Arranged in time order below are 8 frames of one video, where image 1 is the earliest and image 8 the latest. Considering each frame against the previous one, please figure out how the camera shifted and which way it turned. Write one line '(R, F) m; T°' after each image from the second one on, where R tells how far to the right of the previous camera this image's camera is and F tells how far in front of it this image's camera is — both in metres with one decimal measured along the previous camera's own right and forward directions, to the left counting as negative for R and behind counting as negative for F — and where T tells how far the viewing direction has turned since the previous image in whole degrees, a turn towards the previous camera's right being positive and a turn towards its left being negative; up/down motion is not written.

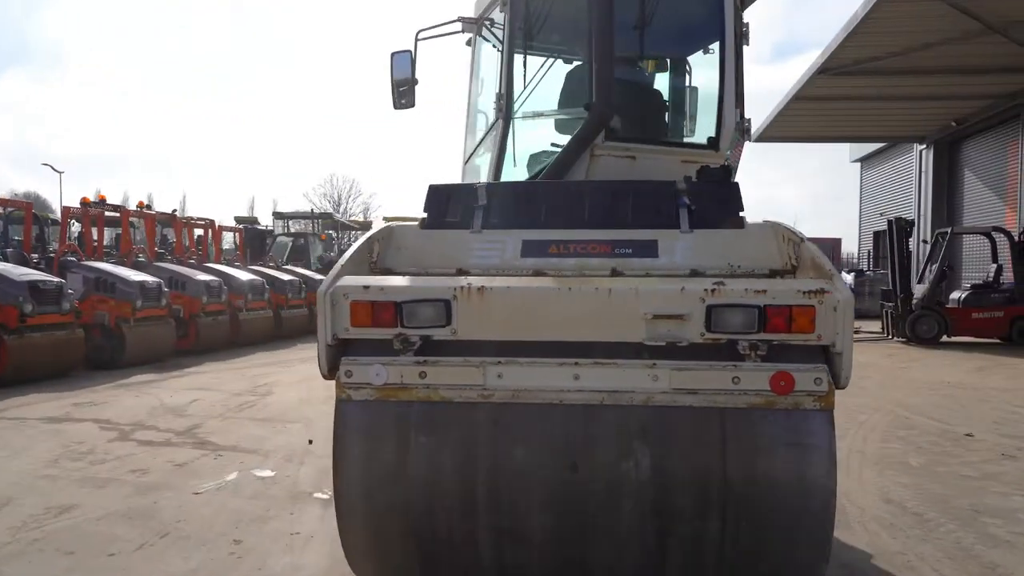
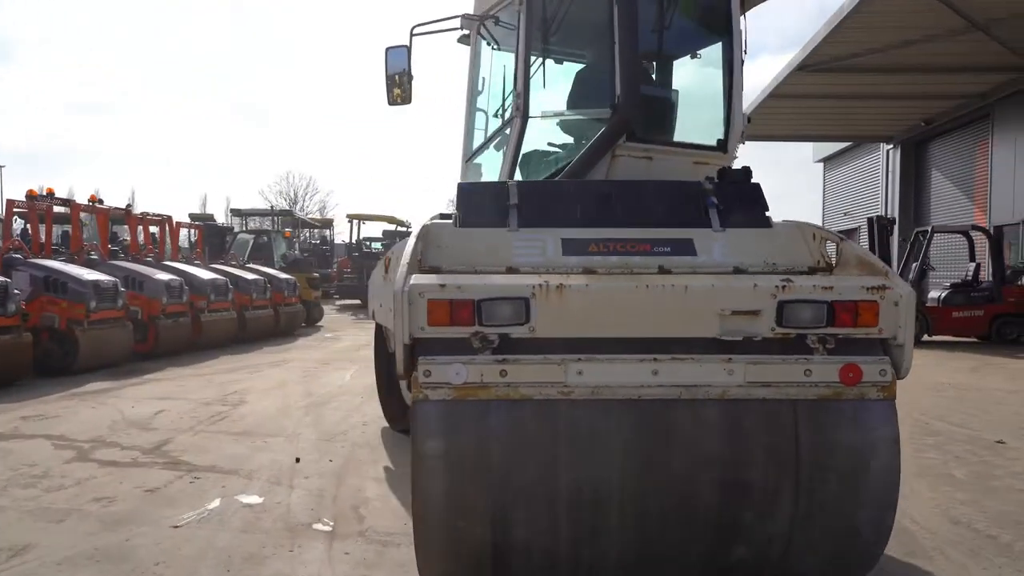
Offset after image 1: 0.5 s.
(-0.3, +0.4) m; +3°
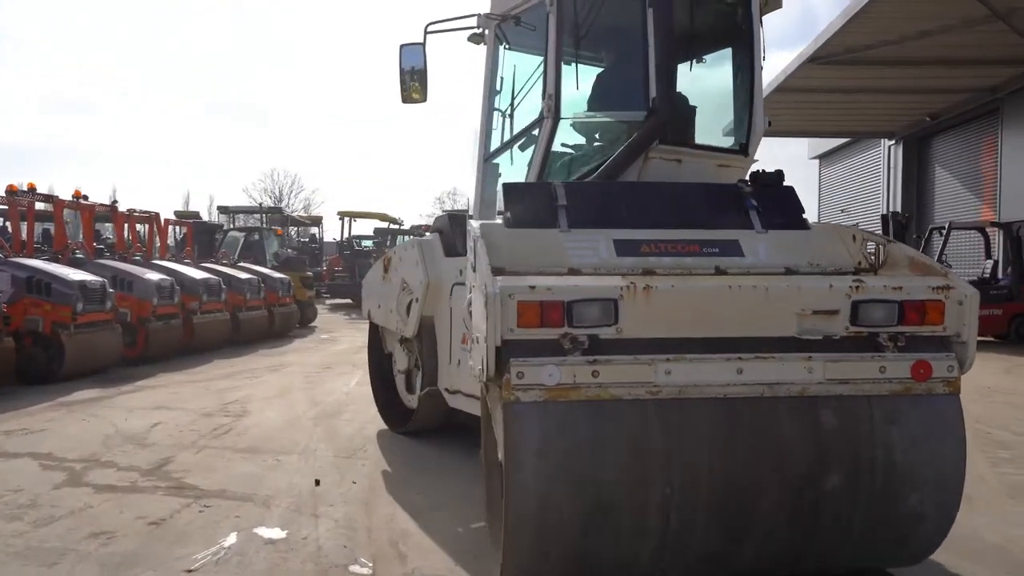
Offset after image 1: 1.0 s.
(-0.3, +0.4) m; +1°
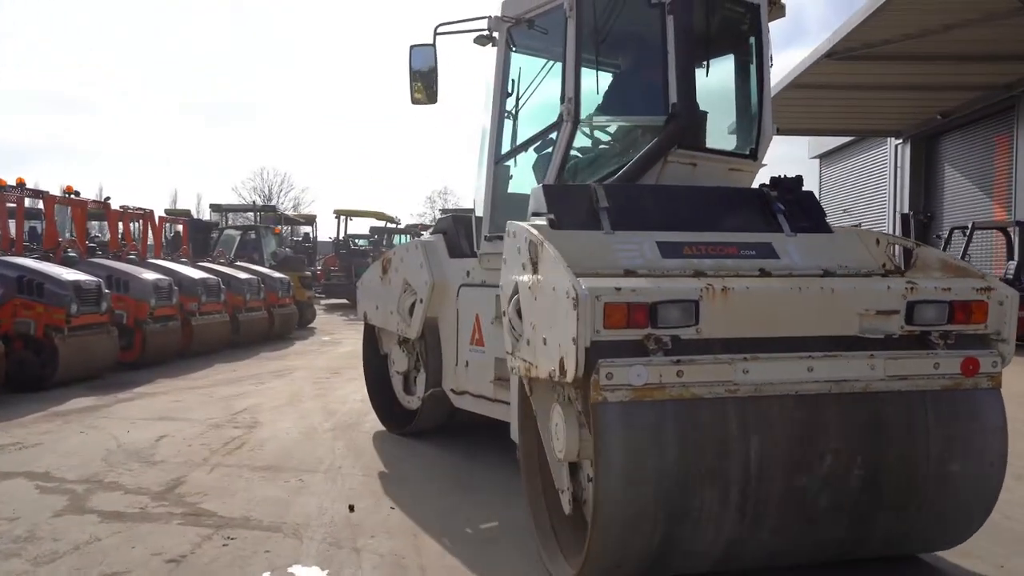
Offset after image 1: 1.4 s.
(-0.3, +0.4) m; +1°
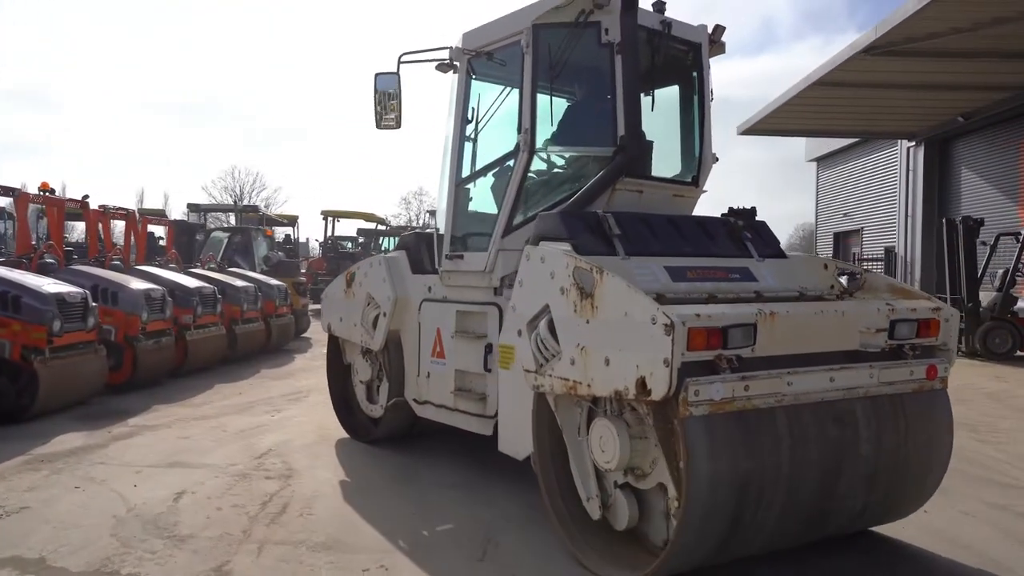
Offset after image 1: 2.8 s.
(-0.6, +0.8) m; +2°
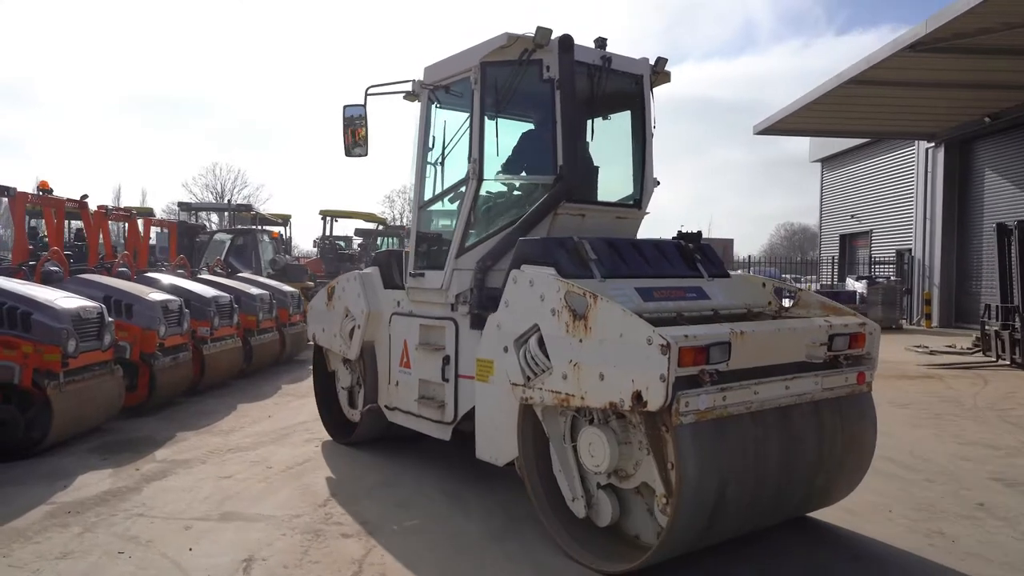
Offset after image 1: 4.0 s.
(-0.6, +0.6) m; +1°
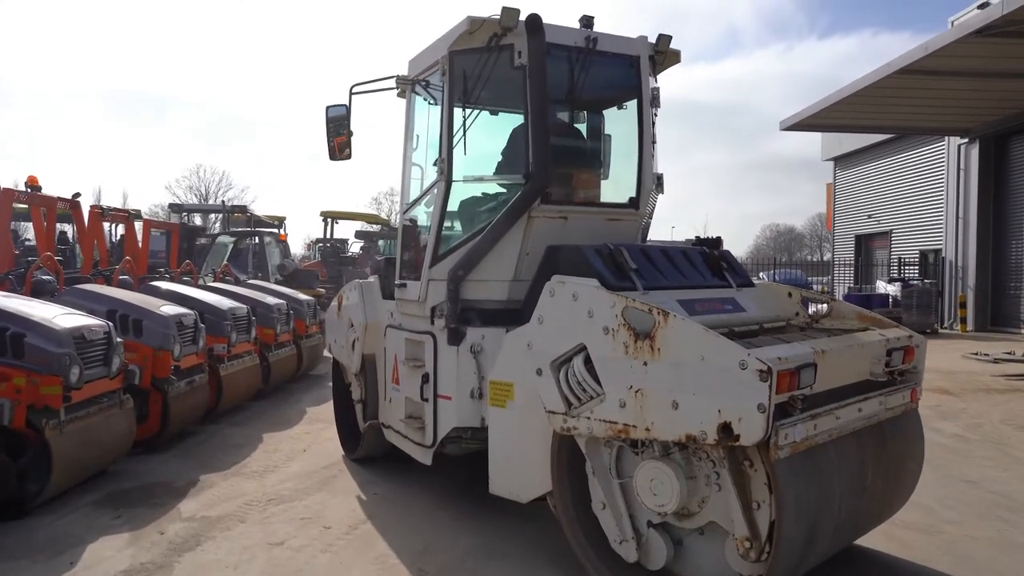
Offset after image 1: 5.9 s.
(-0.6, +0.9) m; +1°
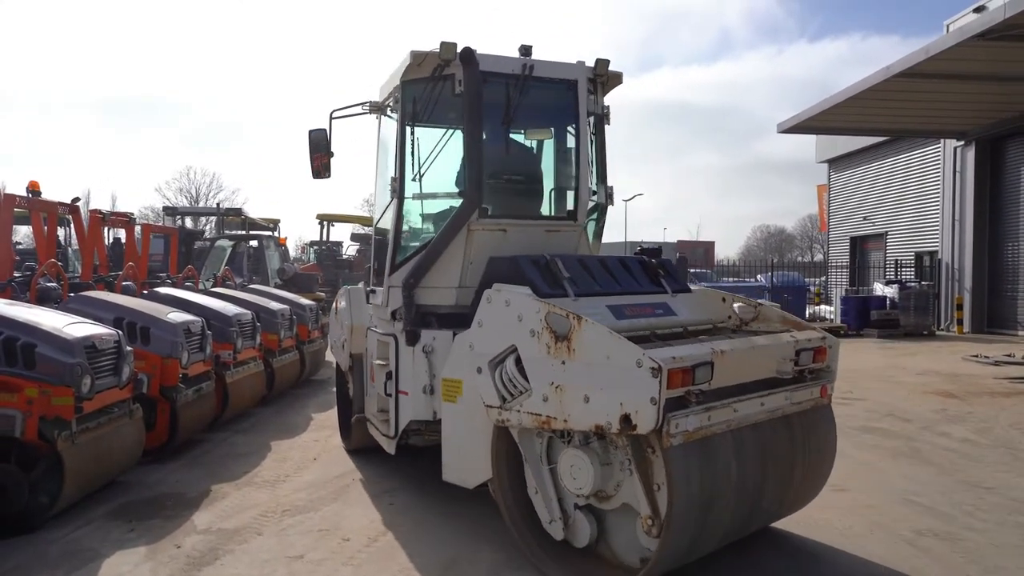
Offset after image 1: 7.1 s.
(-0.1, 0.0) m; +1°
